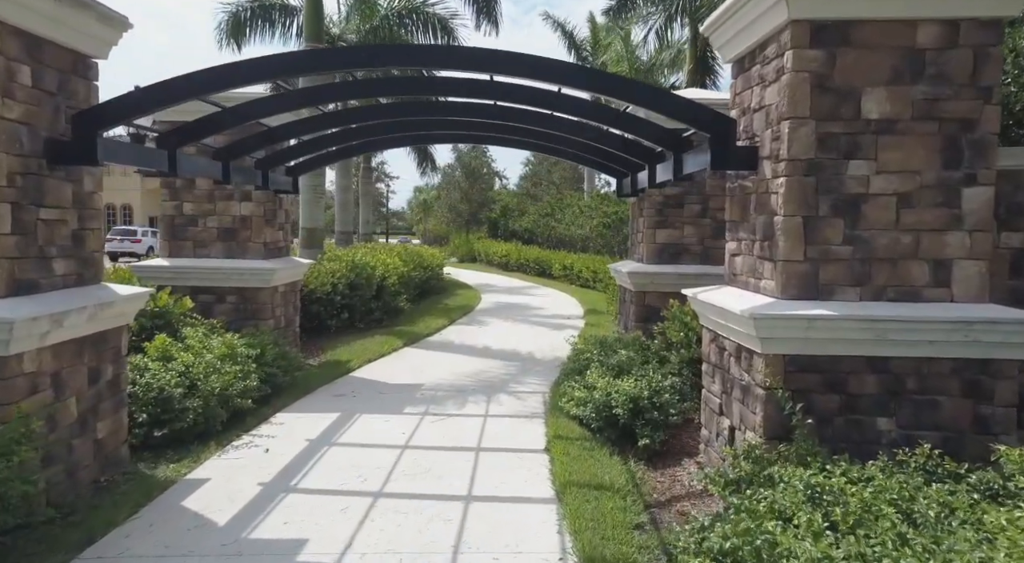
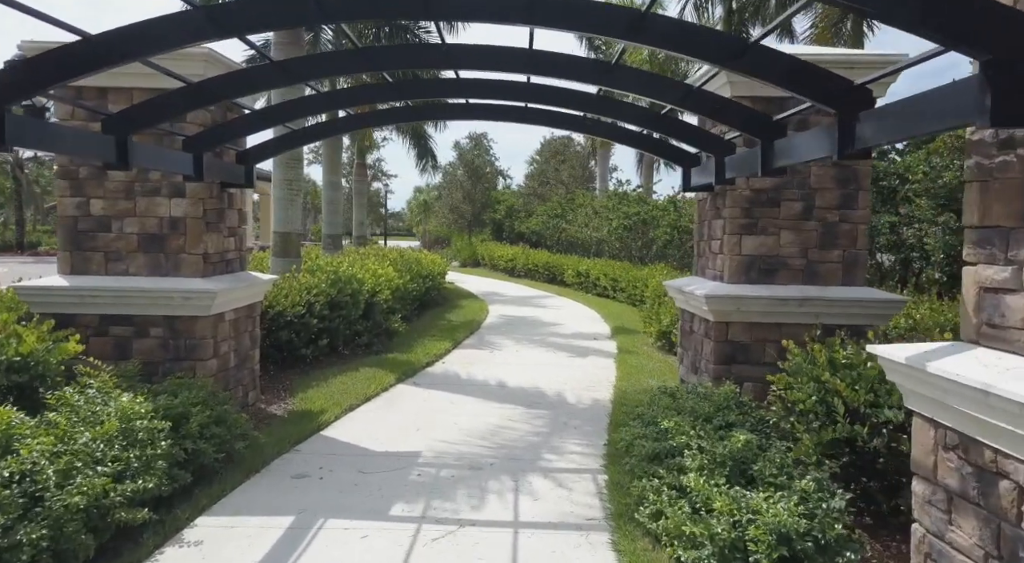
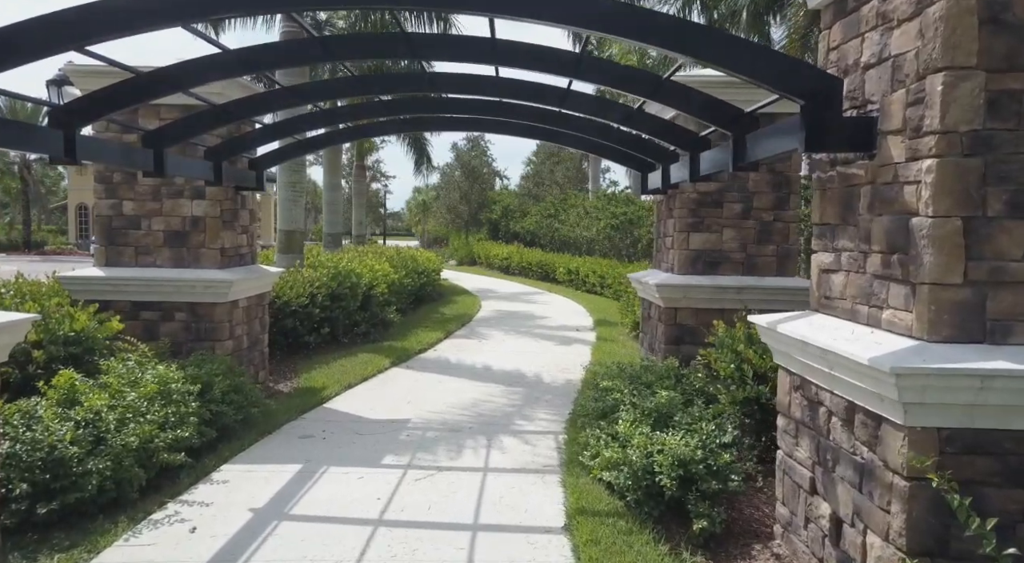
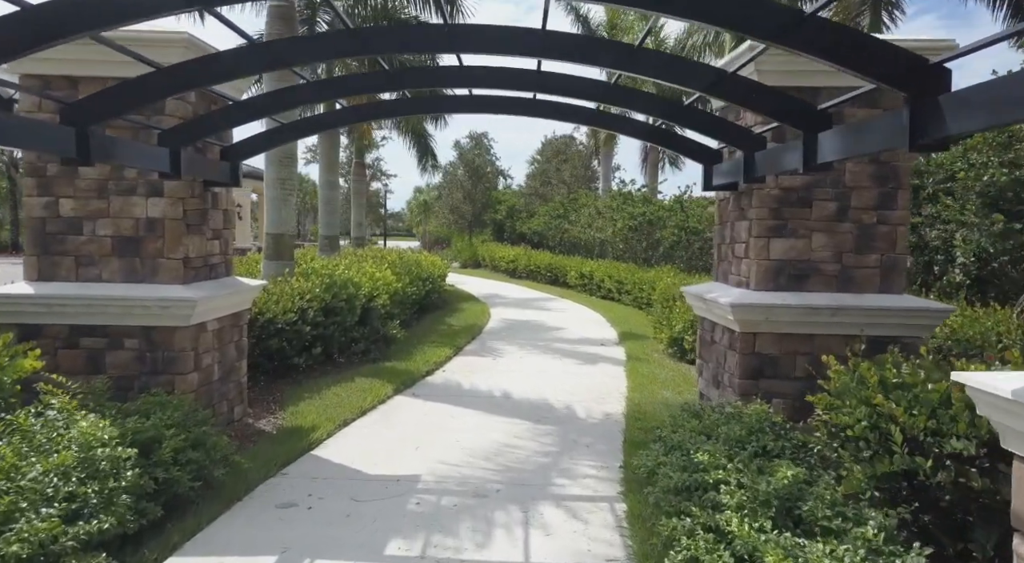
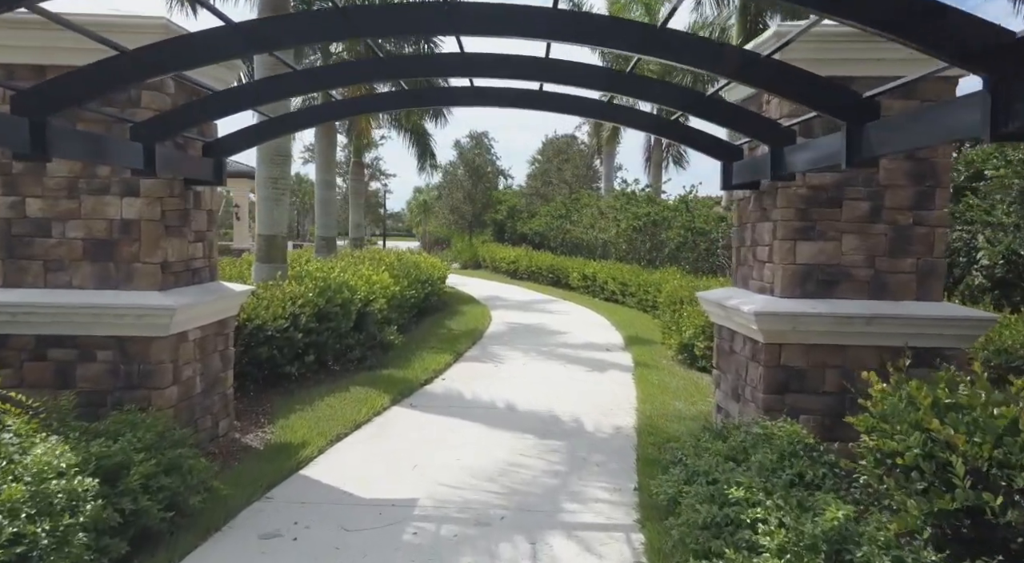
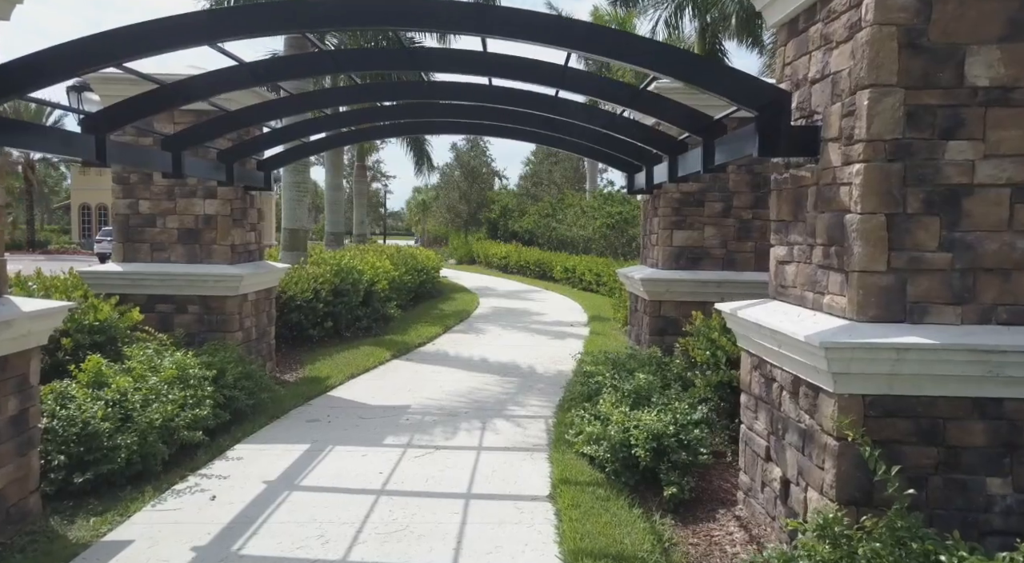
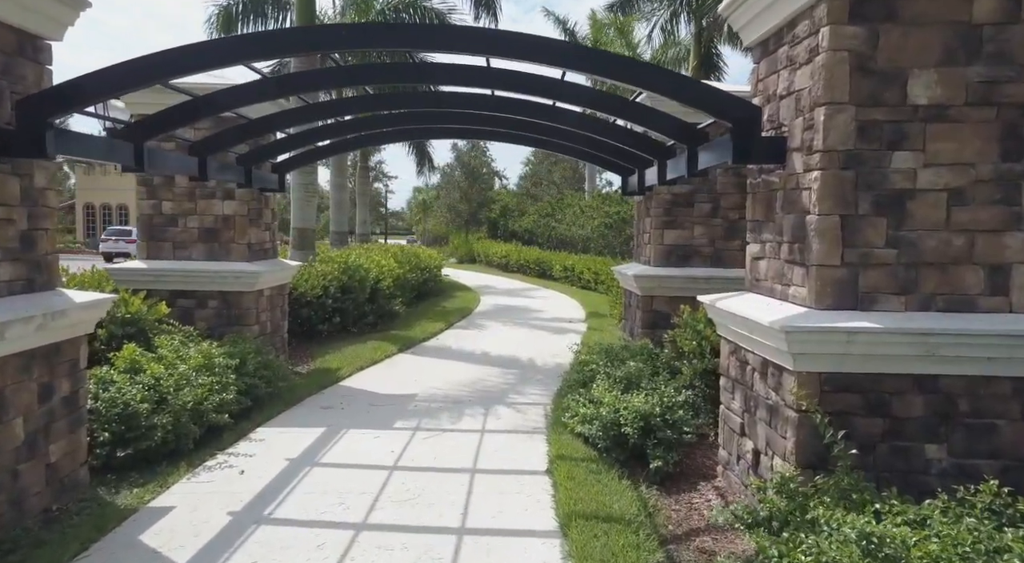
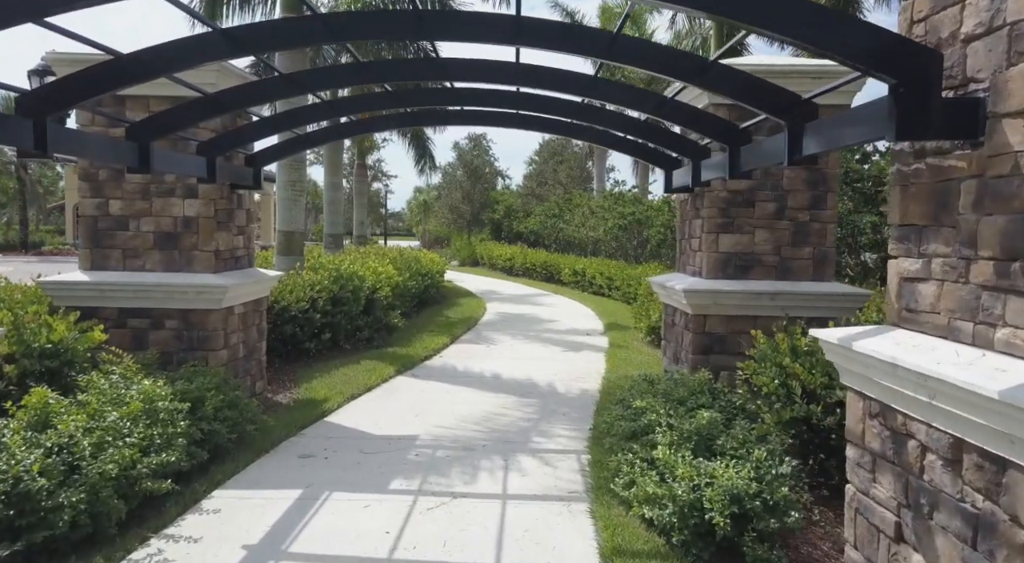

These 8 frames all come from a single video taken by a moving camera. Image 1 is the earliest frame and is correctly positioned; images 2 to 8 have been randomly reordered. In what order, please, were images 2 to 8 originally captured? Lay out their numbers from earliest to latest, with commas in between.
7, 6, 3, 8, 2, 4, 5
